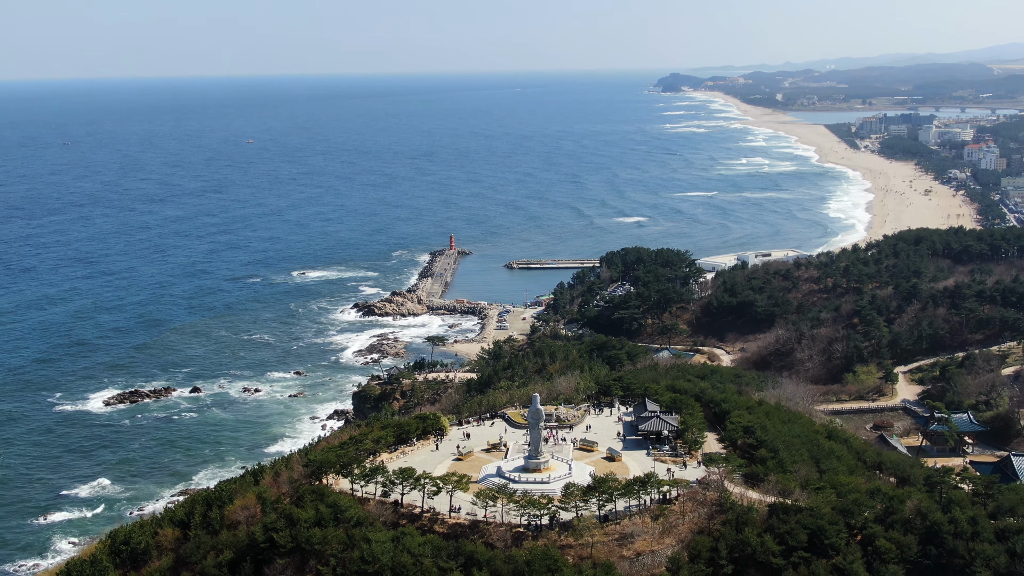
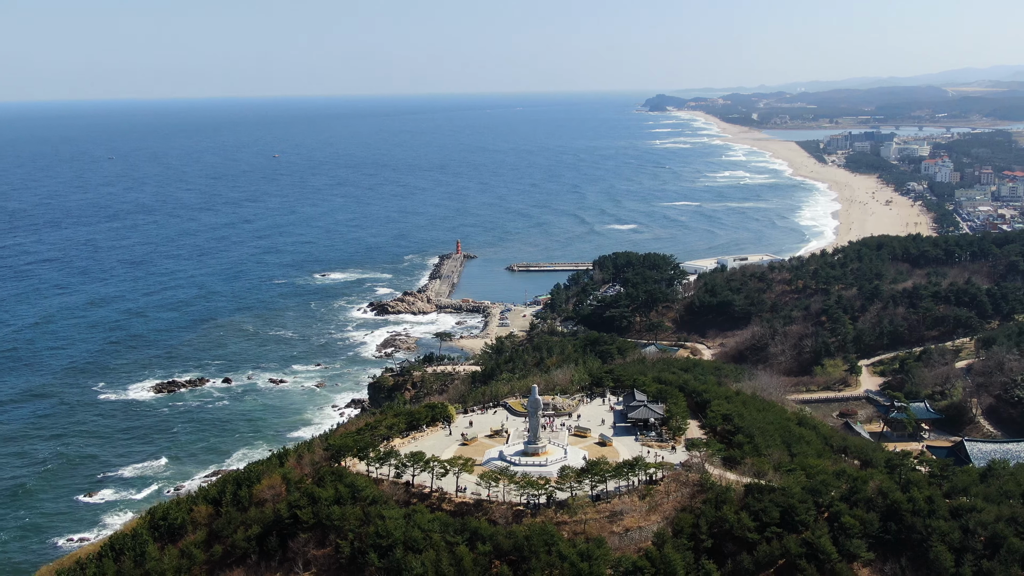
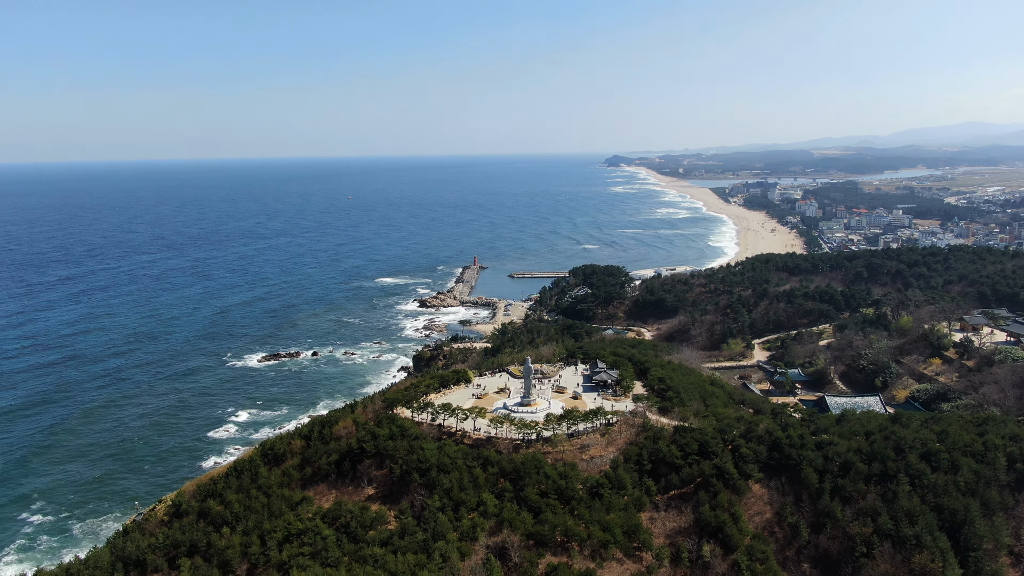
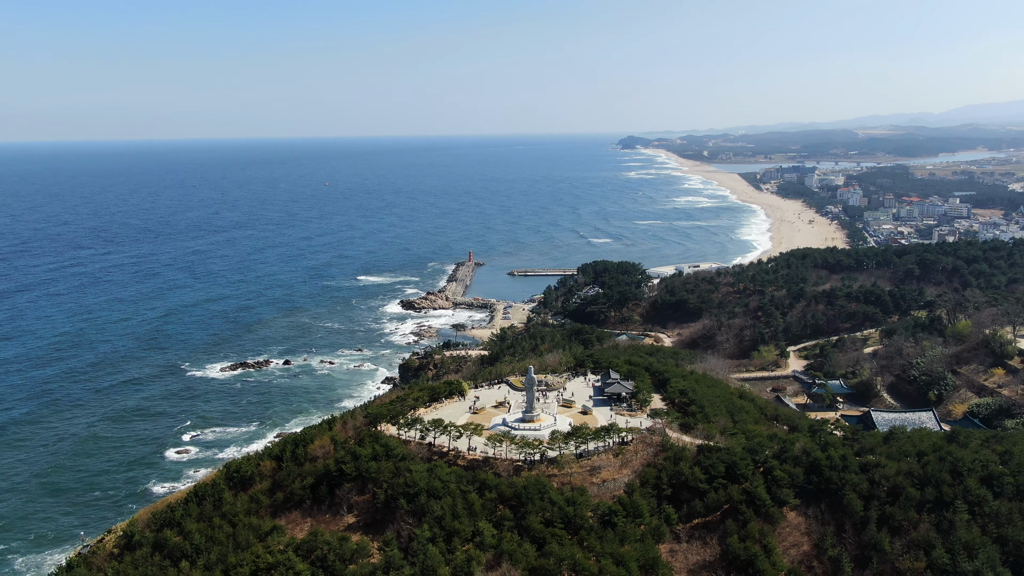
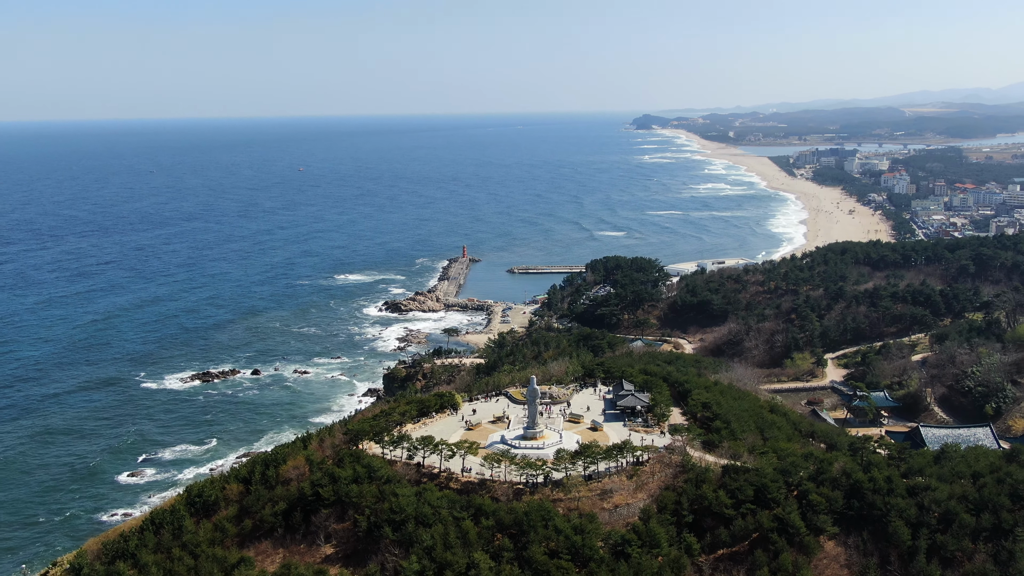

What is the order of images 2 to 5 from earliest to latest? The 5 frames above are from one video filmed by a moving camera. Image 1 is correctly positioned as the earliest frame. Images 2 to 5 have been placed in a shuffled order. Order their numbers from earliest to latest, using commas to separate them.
2, 5, 4, 3
